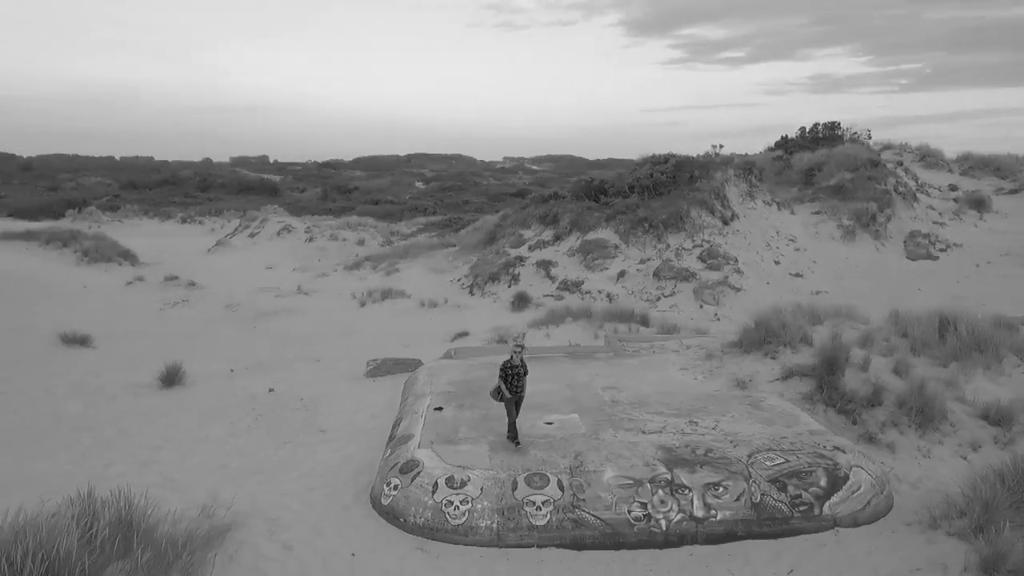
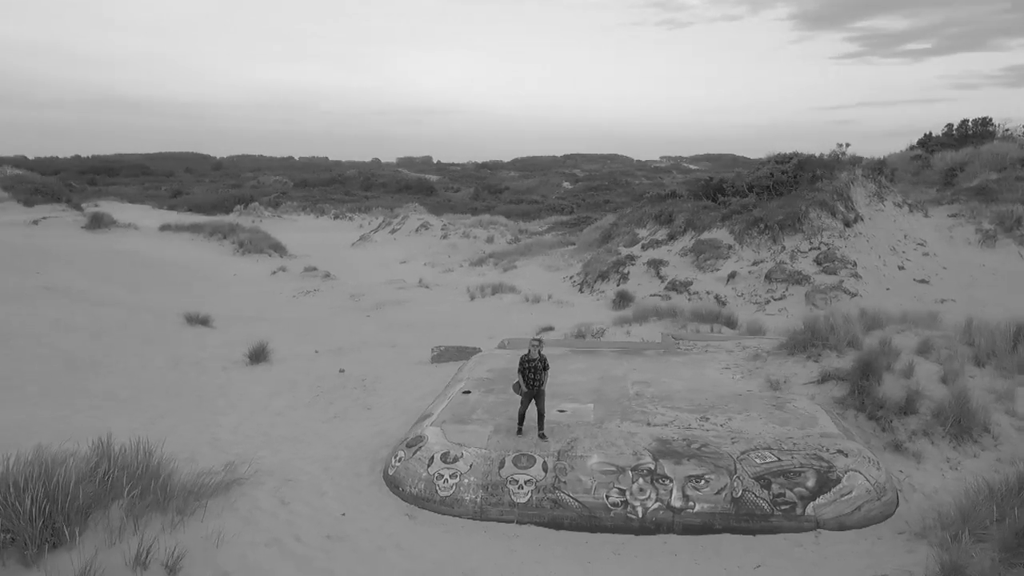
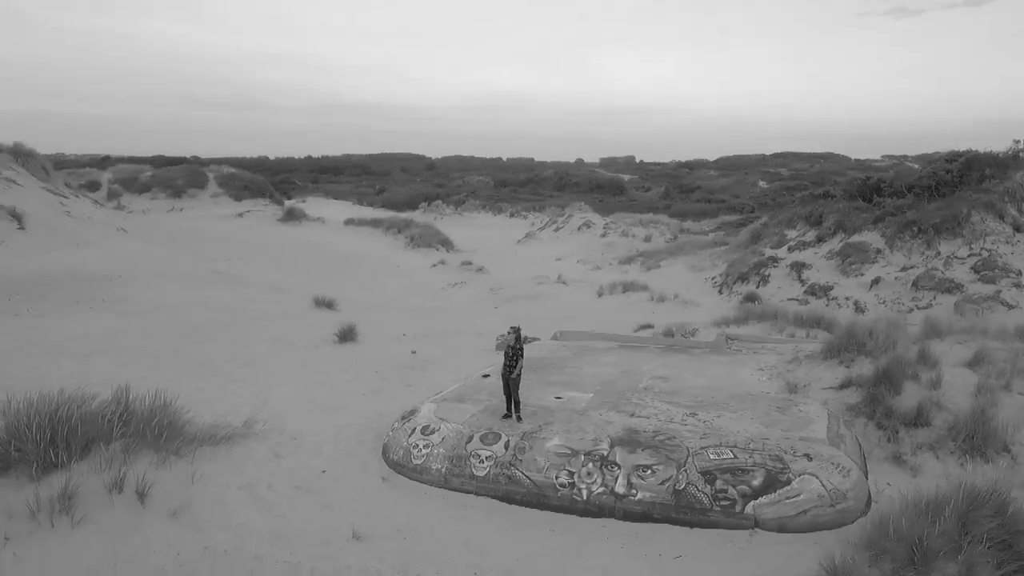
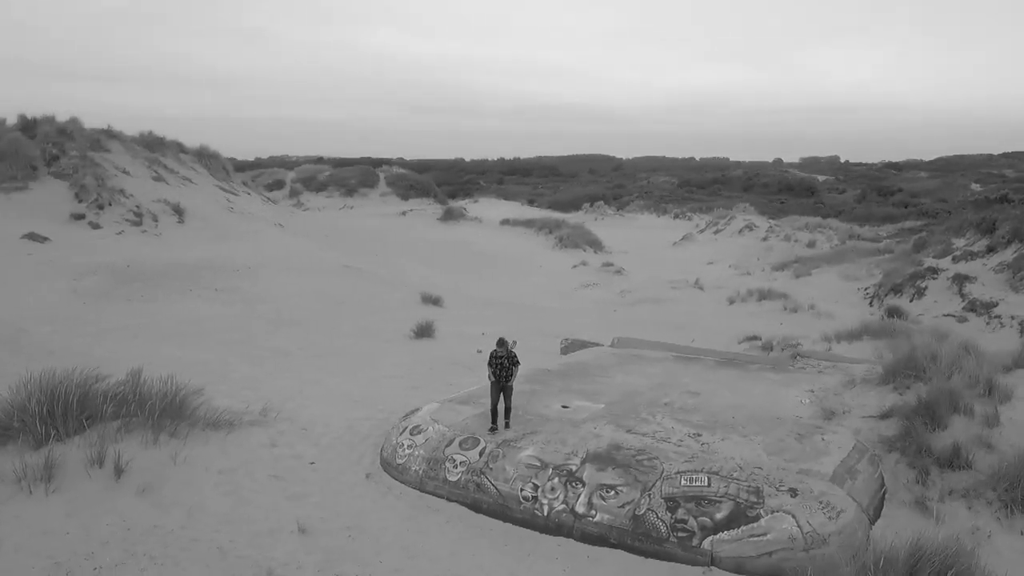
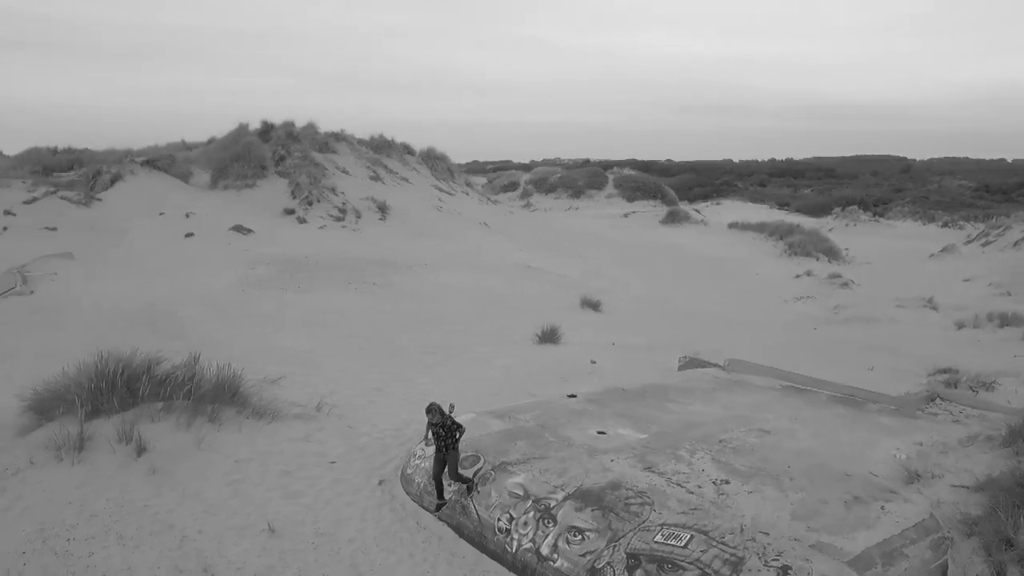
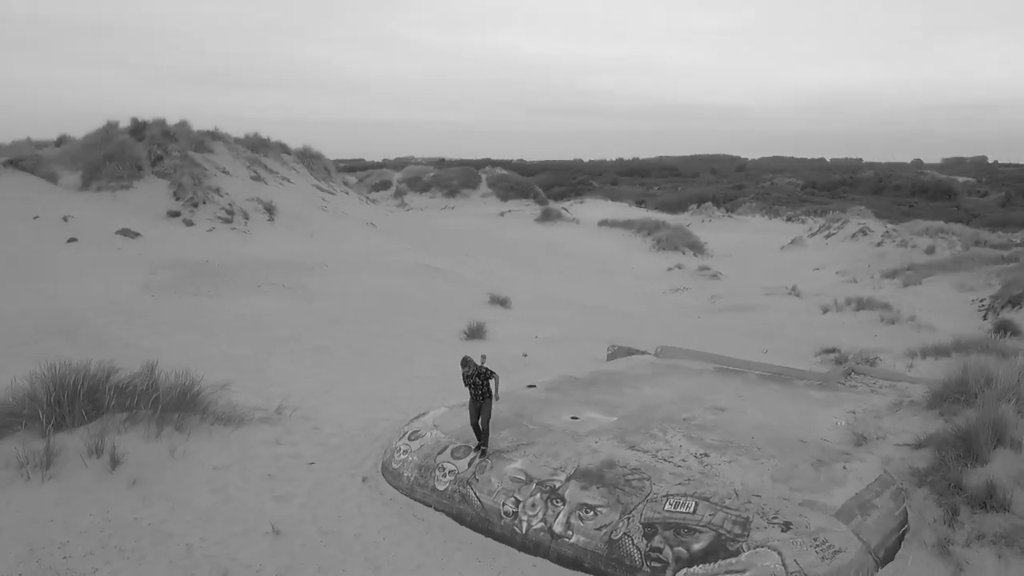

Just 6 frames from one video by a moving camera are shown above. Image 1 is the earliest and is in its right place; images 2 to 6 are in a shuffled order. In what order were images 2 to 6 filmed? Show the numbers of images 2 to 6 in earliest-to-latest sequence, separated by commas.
2, 3, 4, 6, 5
